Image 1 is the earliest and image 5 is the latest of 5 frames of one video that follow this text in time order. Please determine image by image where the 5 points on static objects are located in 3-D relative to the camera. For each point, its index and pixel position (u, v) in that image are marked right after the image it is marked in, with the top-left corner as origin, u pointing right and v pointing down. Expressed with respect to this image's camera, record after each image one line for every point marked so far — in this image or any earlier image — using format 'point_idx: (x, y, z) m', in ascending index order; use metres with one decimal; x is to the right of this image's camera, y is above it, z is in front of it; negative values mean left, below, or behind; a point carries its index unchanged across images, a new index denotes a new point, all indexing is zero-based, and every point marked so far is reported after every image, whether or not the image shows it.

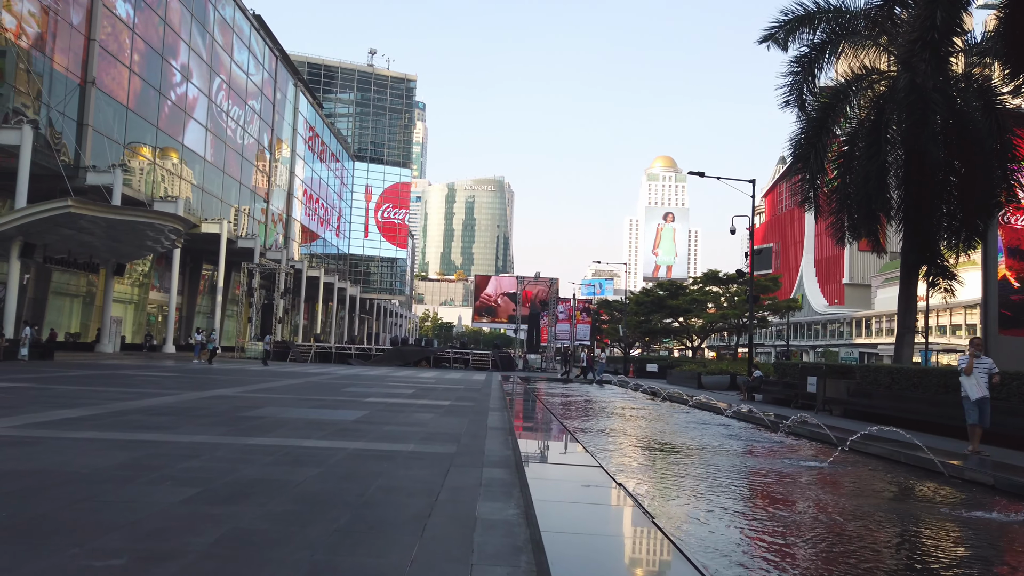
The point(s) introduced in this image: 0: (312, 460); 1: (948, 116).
0: (-1.7, -1.5, +6.5) m
1: (+10.2, +4.0, +17.6) m
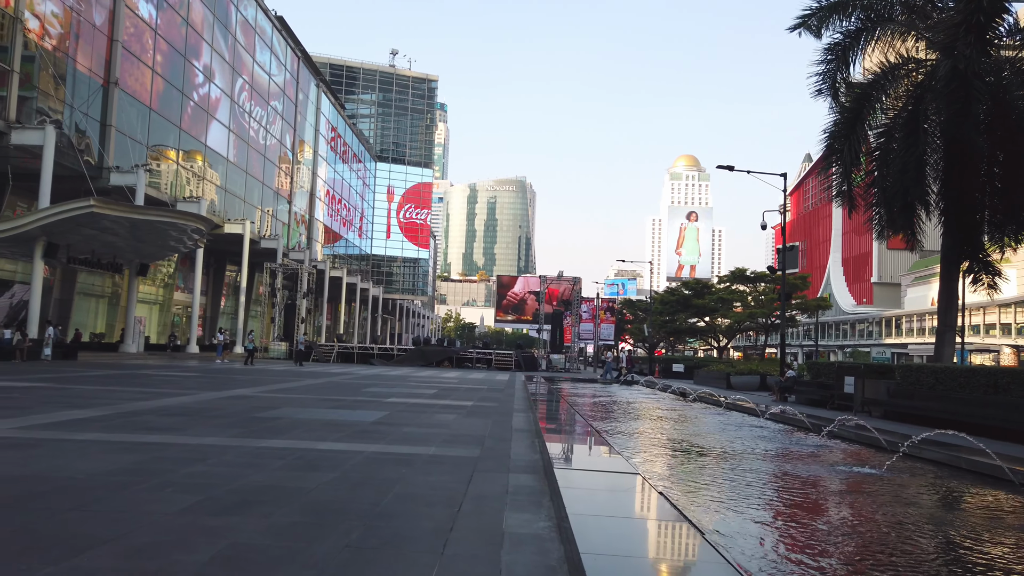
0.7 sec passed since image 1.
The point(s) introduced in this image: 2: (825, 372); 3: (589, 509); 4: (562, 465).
0: (-1.5, -1.4, +6.1) m
1: (+10.7, +4.1, +16.9) m
2: (+8.1, -2.2, +19.4) m
3: (+0.6, -1.6, +5.6) m
4: (+0.5, -1.7, +7.2) m
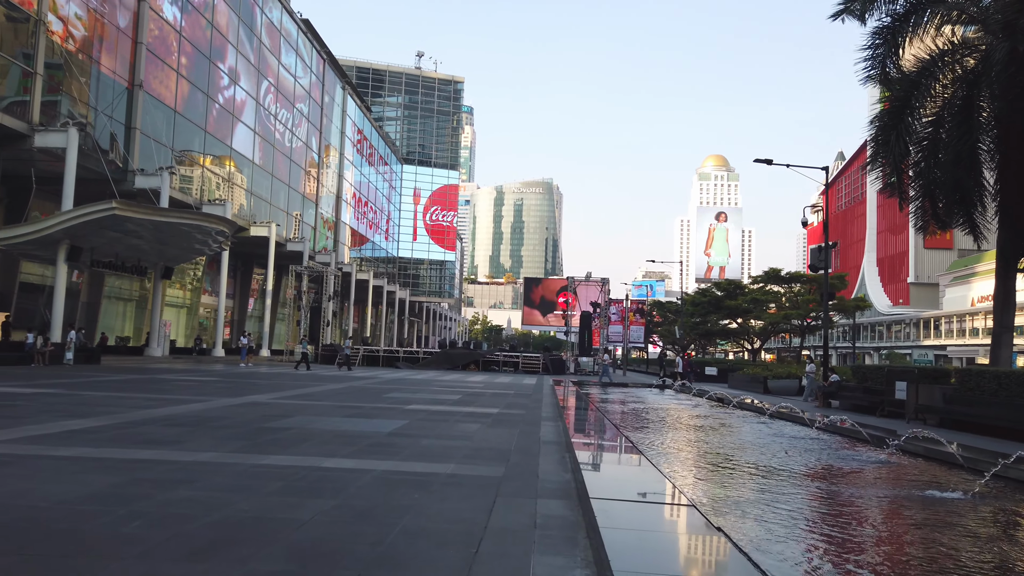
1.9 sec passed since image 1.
0: (-1.3, -1.4, +5.3) m
1: (+11.3, +4.1, +15.7) m
2: (+8.8, -2.2, +18.3) m
3: (+0.8, -1.6, +4.8) m
4: (+0.7, -1.7, +6.4) m
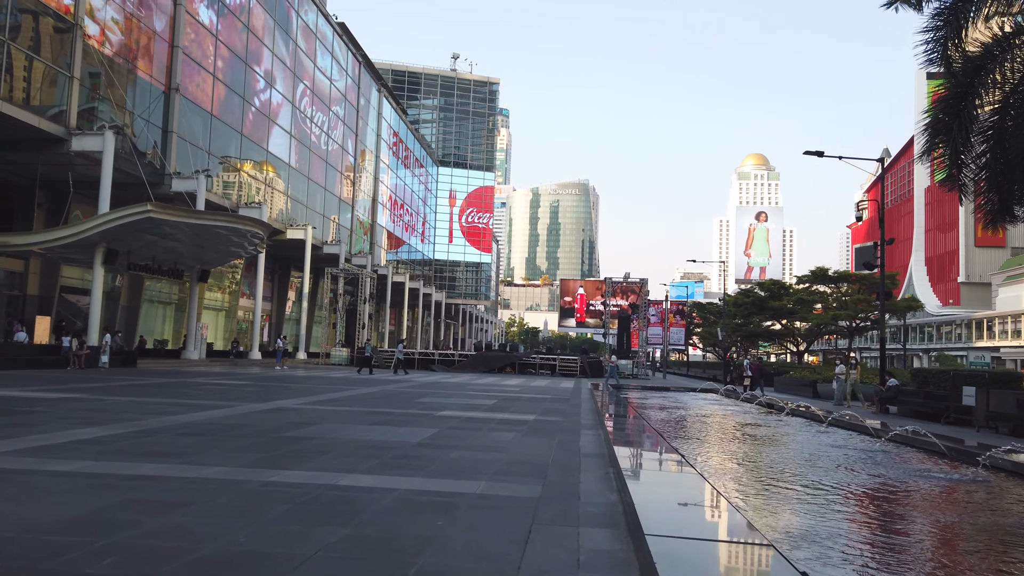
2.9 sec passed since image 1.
0: (-1.1, -1.4, +4.7) m
1: (+12.0, +4.2, +14.4) m
2: (+9.6, -2.1, +17.2) m
3: (+1.0, -1.5, +4.0) m
4: (+1.0, -1.6, +5.7) m
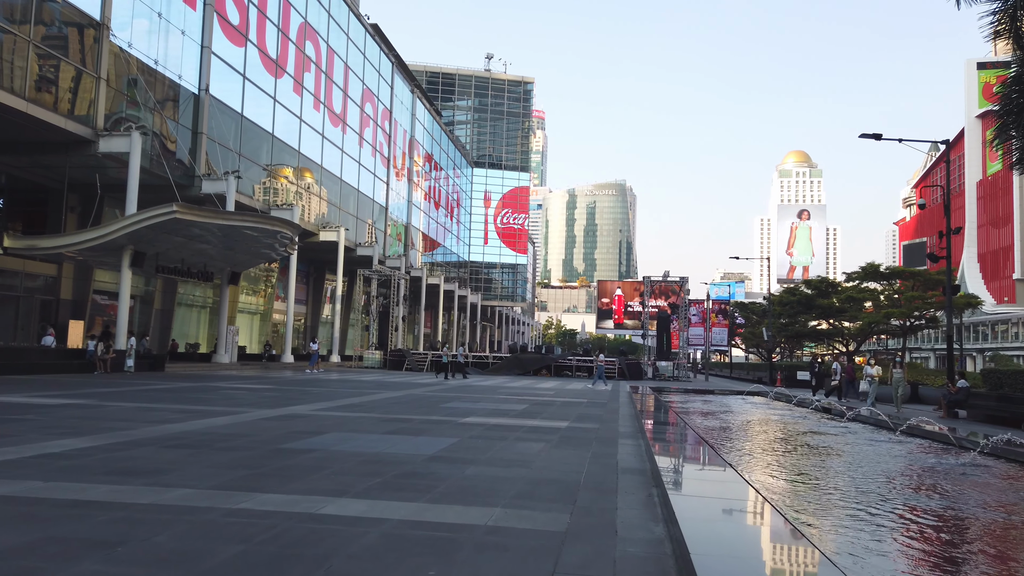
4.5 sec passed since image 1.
0: (-1.0, -1.3, +3.7) m
1: (+12.5, +4.4, +12.8) m
2: (+10.3, -2.0, +15.6) m
3: (+1.0, -1.4, +2.9) m
4: (+1.1, -1.5, +4.6) m
